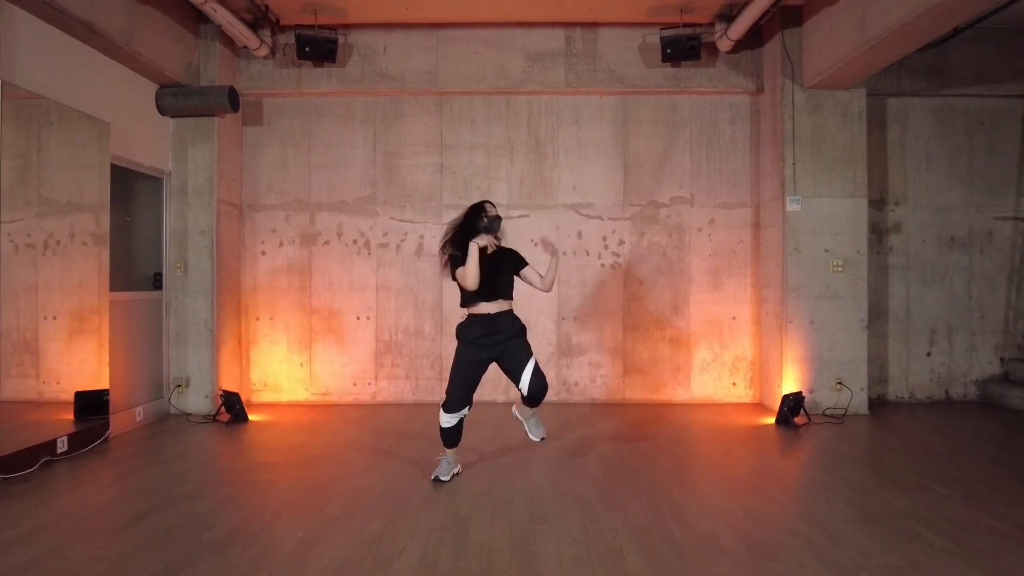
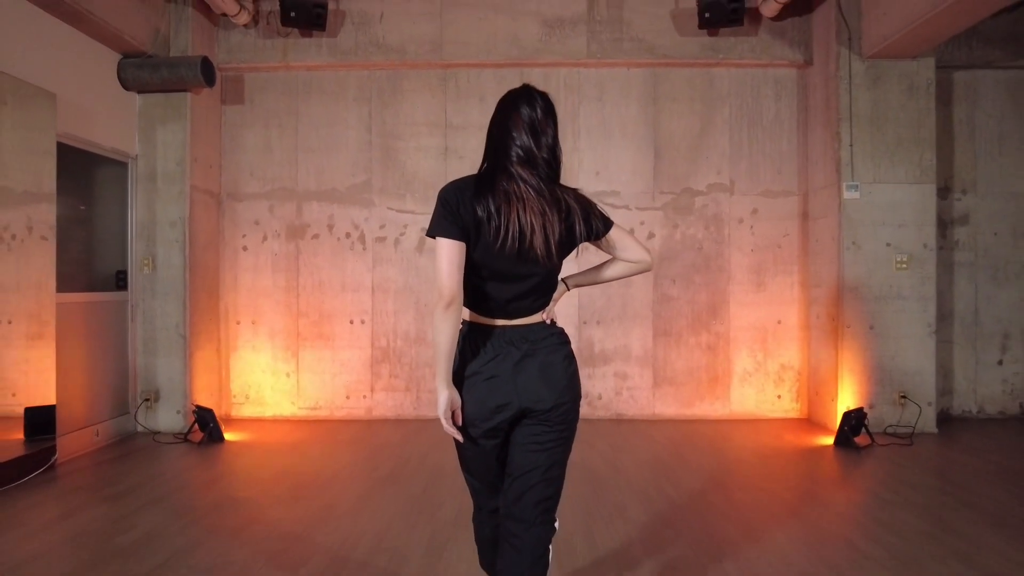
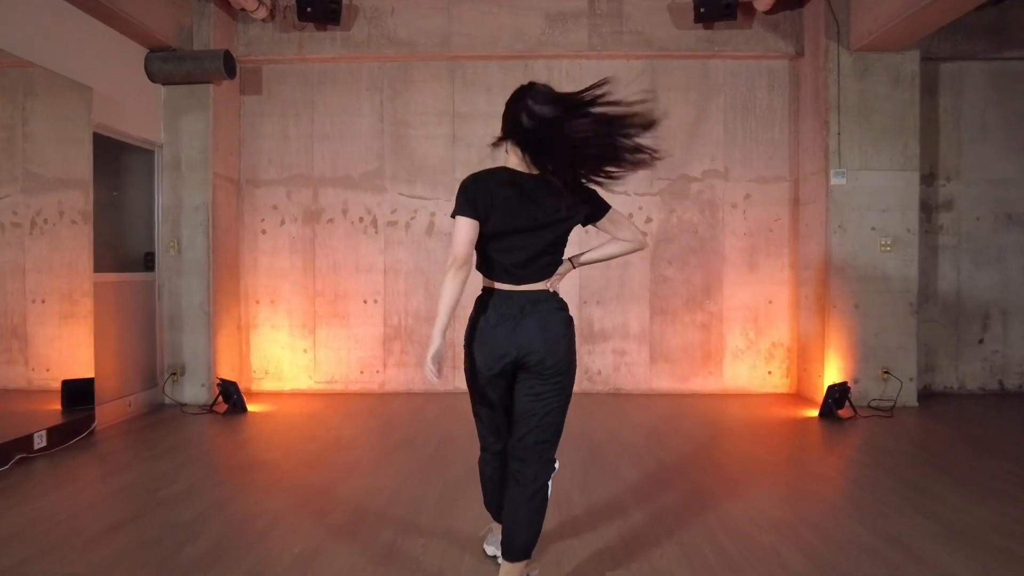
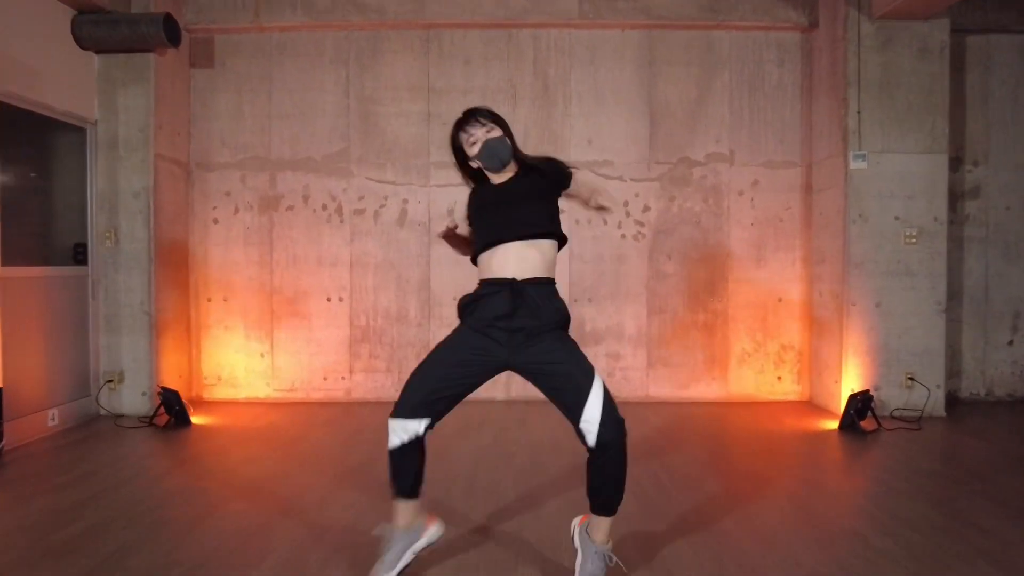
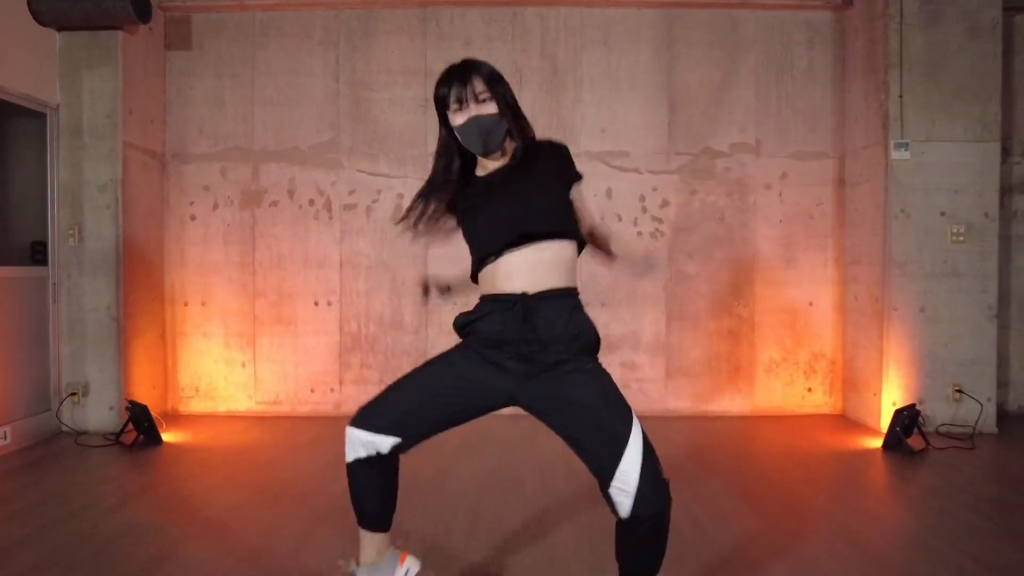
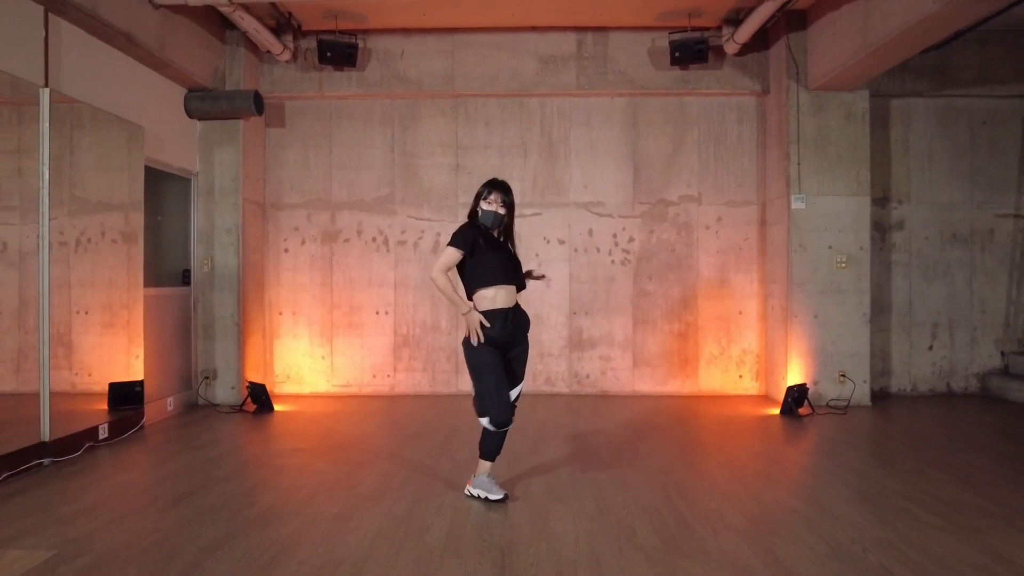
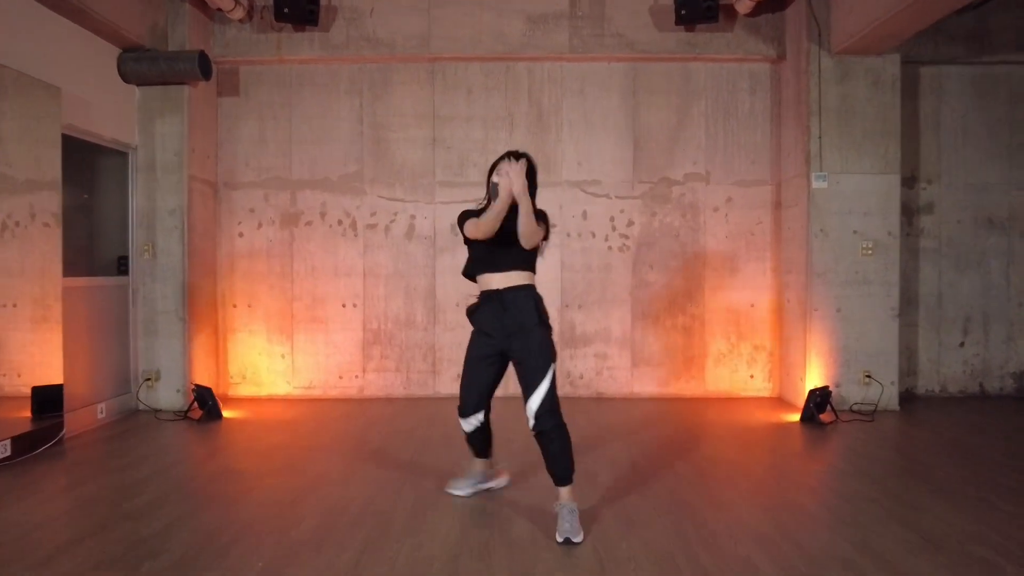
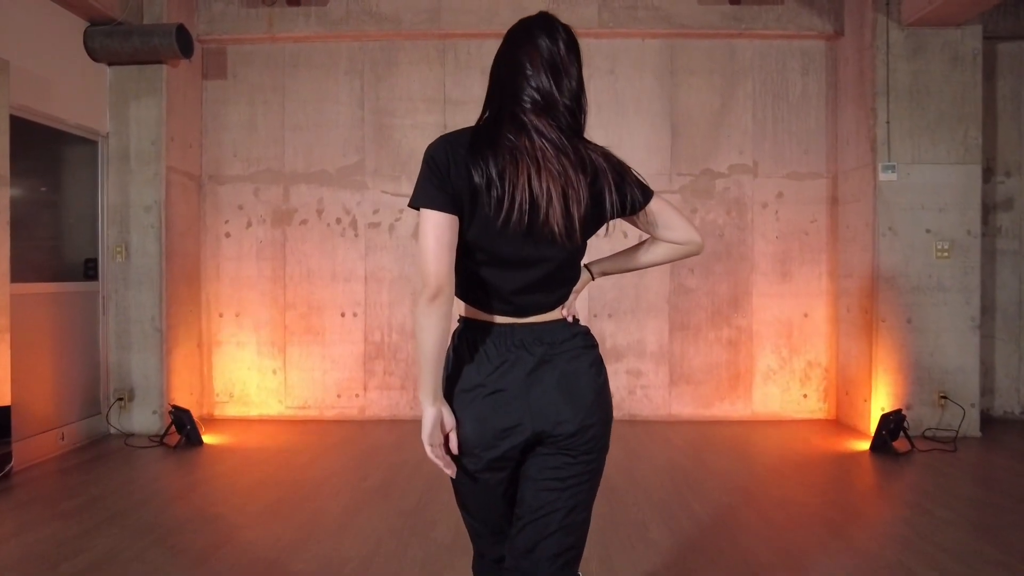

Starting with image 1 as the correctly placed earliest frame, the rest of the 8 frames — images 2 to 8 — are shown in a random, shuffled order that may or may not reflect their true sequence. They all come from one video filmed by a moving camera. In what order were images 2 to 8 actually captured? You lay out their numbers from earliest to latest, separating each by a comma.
7, 4, 5, 6, 3, 8, 2
